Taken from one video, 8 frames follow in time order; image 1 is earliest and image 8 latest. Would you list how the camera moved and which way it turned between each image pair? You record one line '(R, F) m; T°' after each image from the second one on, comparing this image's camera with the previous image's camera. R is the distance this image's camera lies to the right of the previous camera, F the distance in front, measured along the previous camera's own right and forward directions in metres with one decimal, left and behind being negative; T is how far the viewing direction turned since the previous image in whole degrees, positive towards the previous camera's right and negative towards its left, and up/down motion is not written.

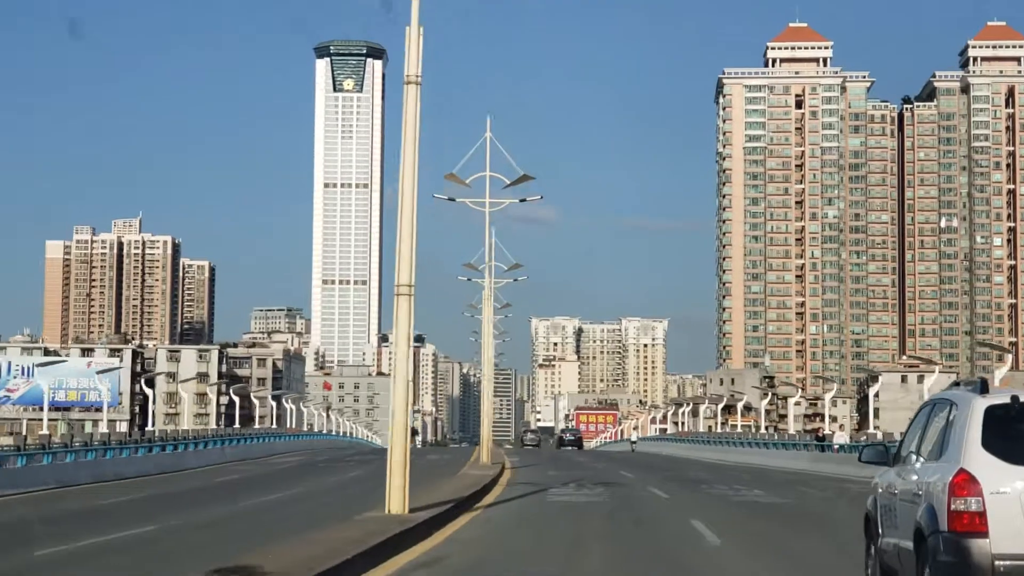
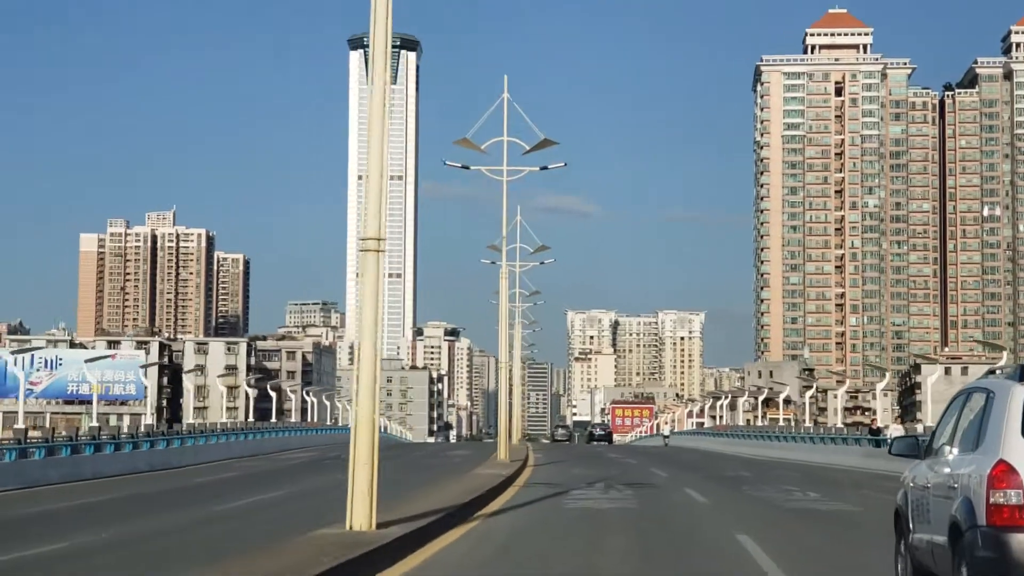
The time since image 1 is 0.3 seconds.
(+0.2, +2.1) m; -2°
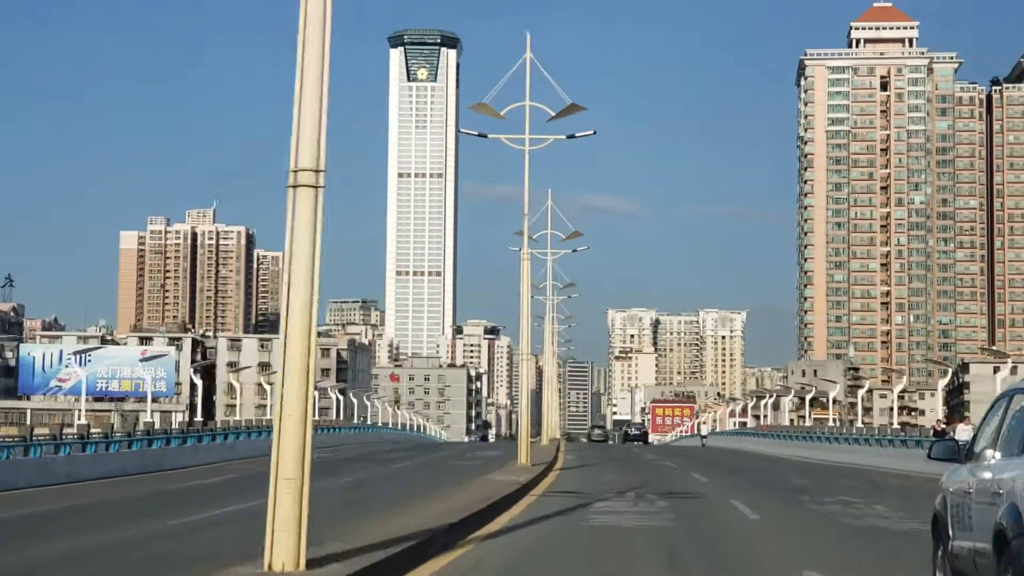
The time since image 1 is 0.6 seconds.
(+0.2, +2.0) m; -2°
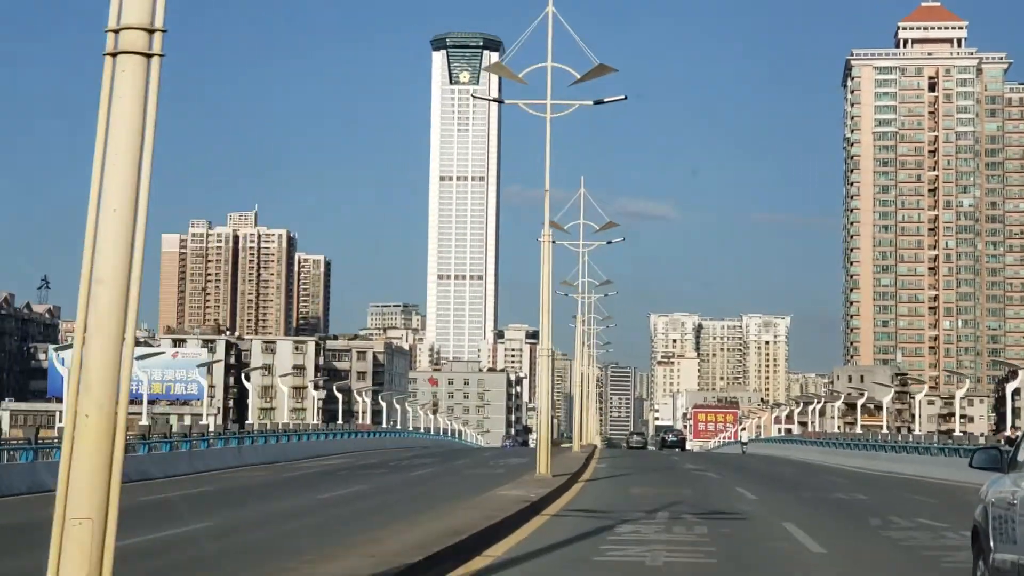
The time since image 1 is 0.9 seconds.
(+0.3, +2.0) m; -2°
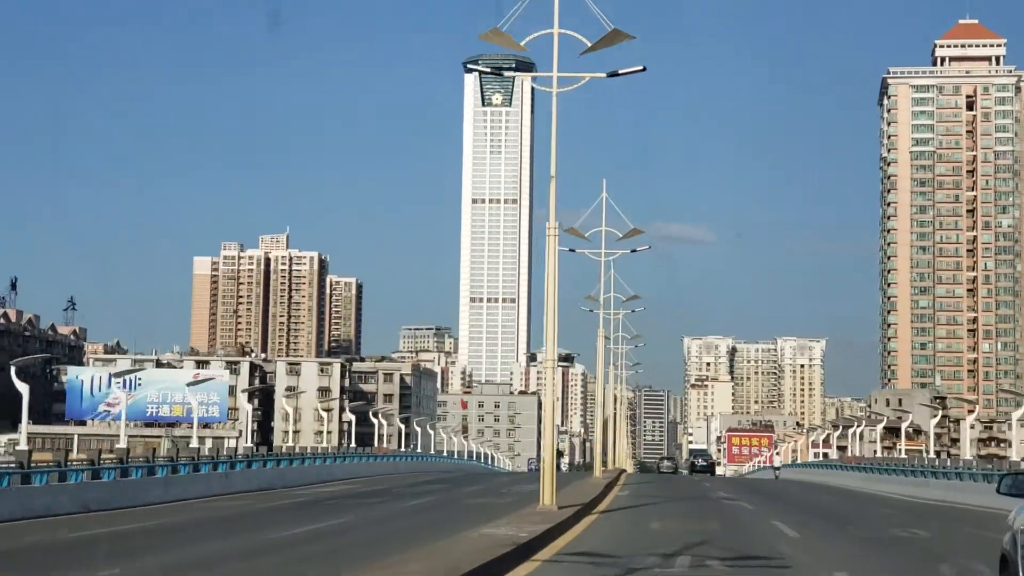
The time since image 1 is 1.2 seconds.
(+0.3, +1.9) m; -1°
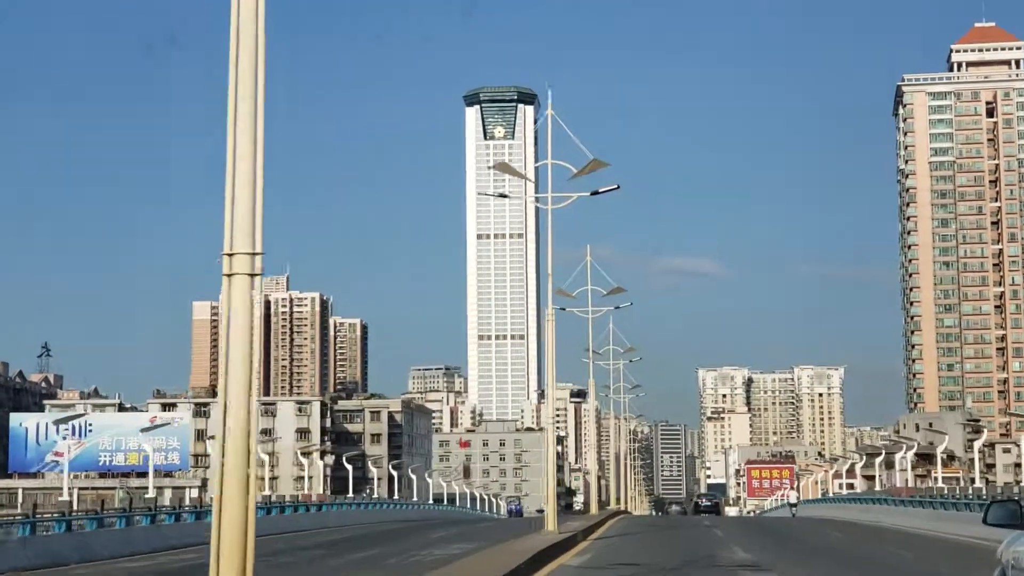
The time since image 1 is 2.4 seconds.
(+1.3, +8.0) m; -1°
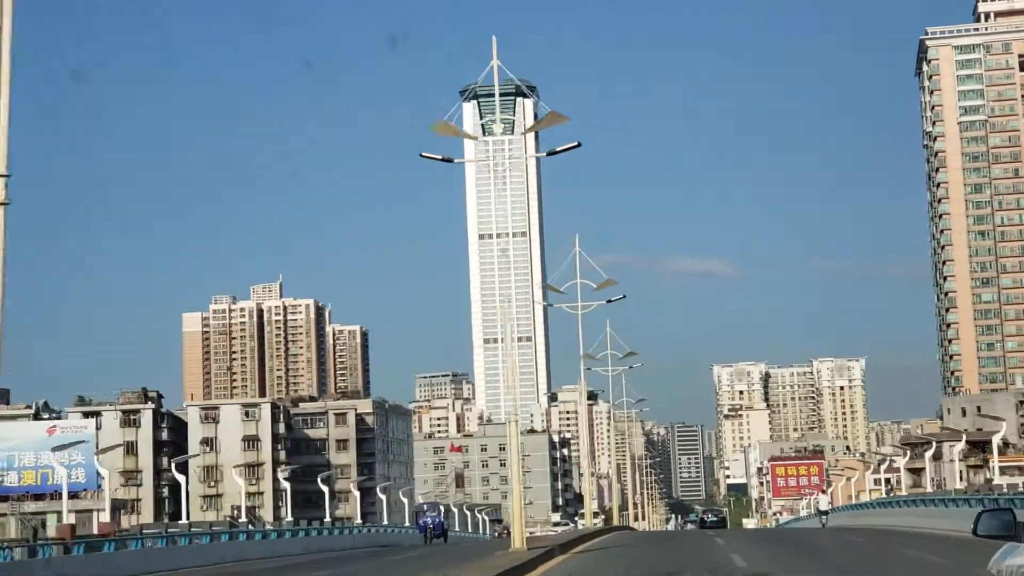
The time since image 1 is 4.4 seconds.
(+1.7, +13.0) m; 0°
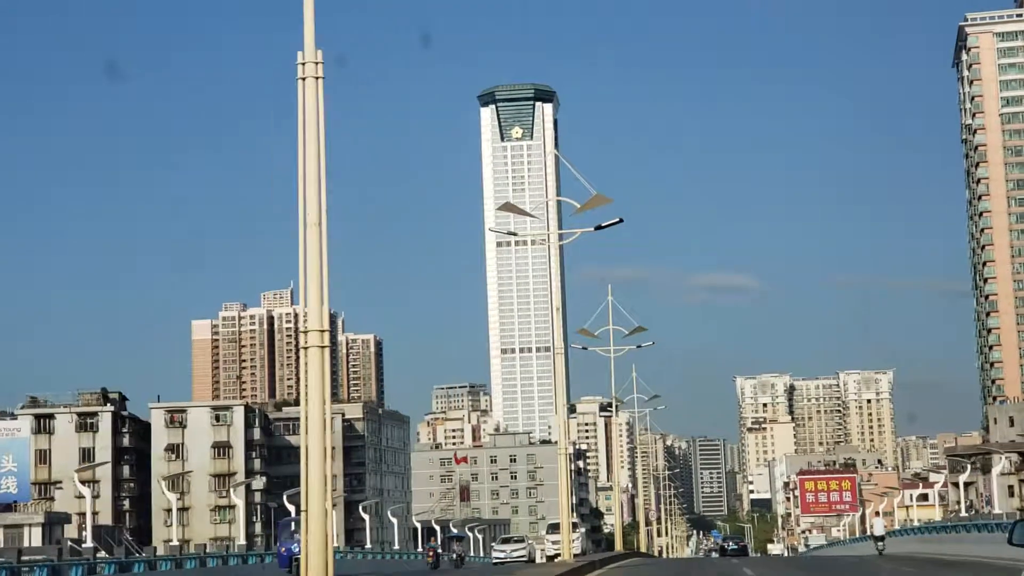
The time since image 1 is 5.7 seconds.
(+1.0, +7.8) m; -1°
